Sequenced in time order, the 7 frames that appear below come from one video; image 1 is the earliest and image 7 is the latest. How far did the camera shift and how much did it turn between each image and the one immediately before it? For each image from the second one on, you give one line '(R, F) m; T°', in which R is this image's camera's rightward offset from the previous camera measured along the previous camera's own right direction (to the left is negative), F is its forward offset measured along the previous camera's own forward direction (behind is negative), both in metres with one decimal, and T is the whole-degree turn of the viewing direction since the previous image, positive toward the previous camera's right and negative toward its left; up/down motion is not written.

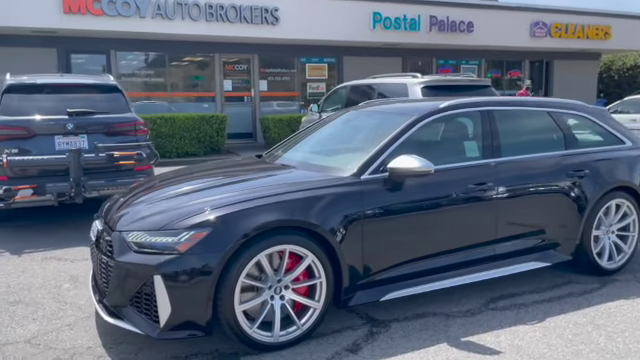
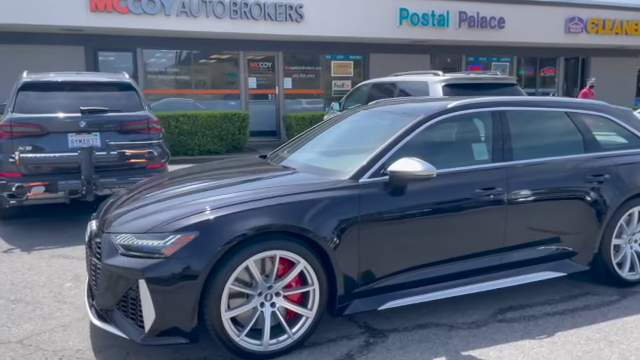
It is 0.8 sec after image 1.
(+0.3, +0.2) m; -3°
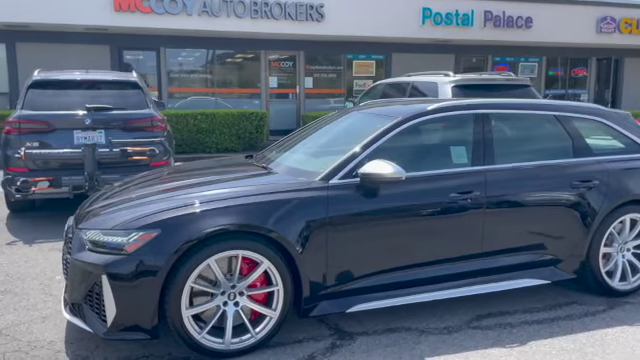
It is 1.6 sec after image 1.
(+0.5, 0.0) m; -3°
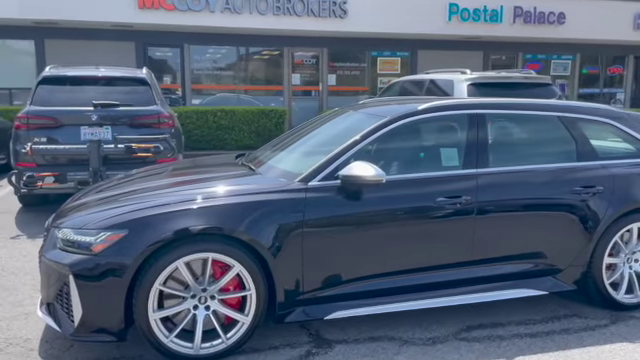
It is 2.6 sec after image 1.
(+0.4, +0.2) m; -4°
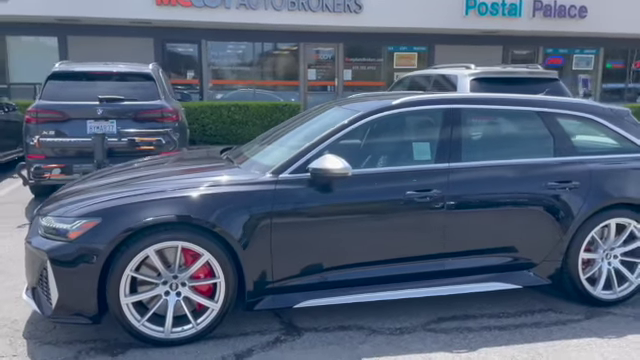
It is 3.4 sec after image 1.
(+0.4, -0.1) m; -3°
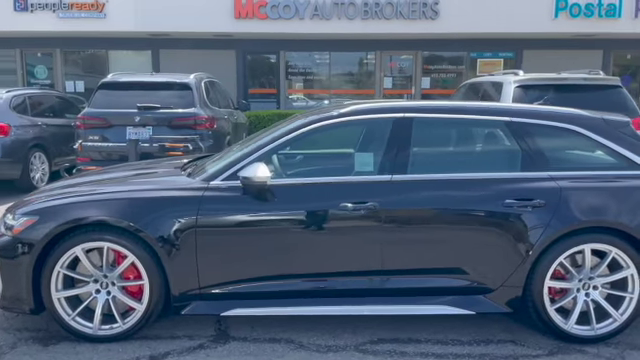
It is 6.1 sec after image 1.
(+1.3, +0.2) m; -12°
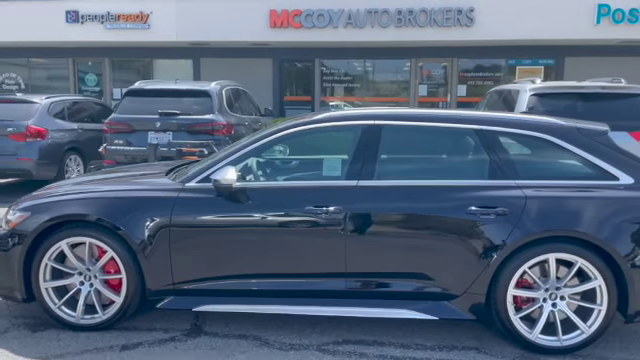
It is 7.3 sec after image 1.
(+0.6, -0.1) m; -6°
